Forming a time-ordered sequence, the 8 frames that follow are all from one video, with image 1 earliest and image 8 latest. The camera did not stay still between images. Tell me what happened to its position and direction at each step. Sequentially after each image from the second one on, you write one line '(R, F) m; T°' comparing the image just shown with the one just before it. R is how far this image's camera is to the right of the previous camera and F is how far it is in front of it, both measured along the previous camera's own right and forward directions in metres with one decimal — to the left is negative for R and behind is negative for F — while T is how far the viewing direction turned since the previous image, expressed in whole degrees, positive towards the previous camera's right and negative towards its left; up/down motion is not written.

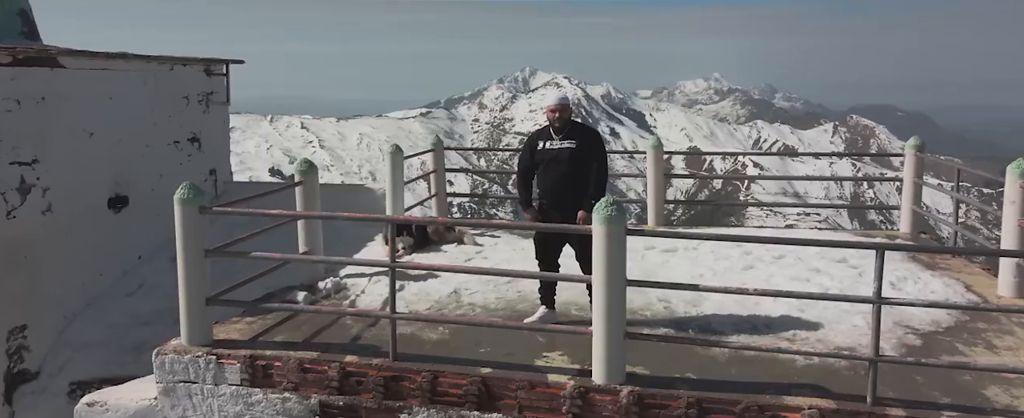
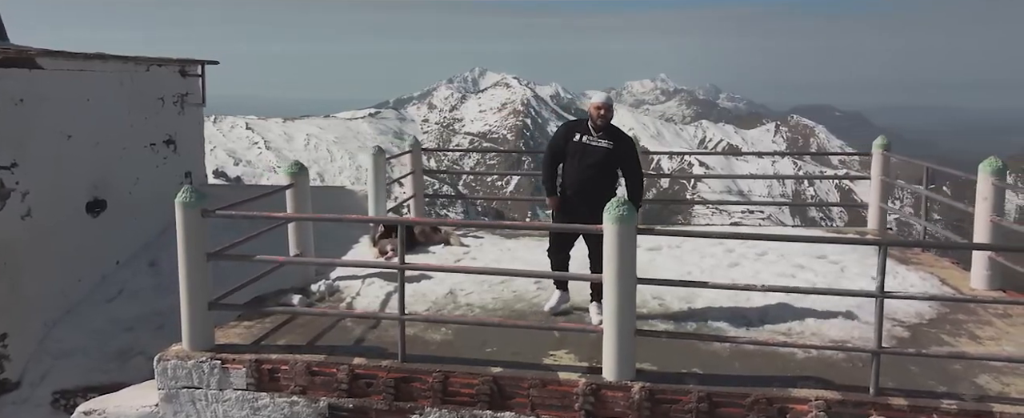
(-0.3, -0.1) m; +3°
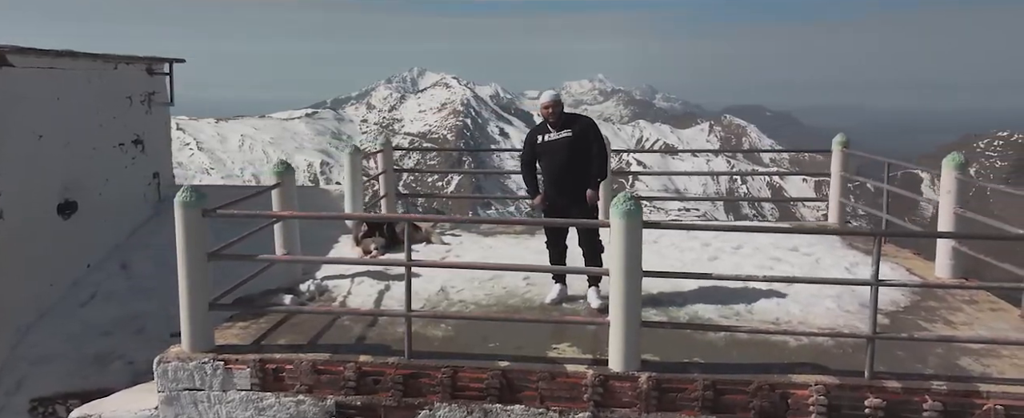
(-0.4, -0.1) m; +4°
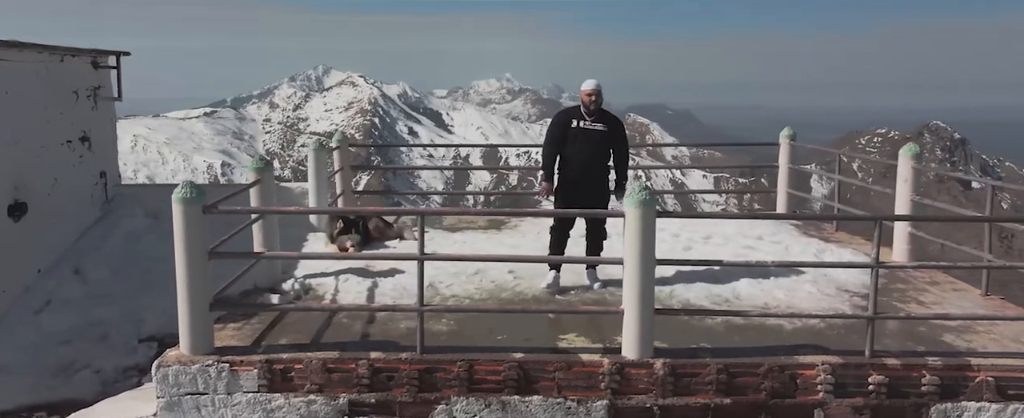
(-0.6, 0.0) m; +6°
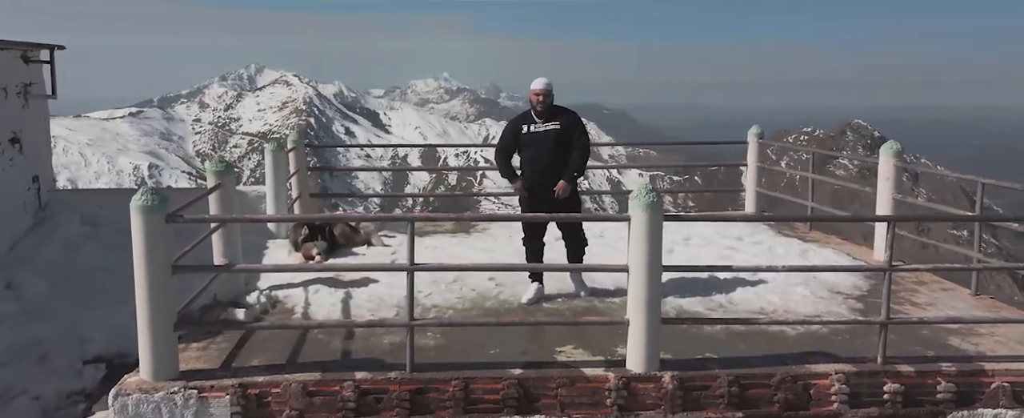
(-0.3, +0.3) m; +5°
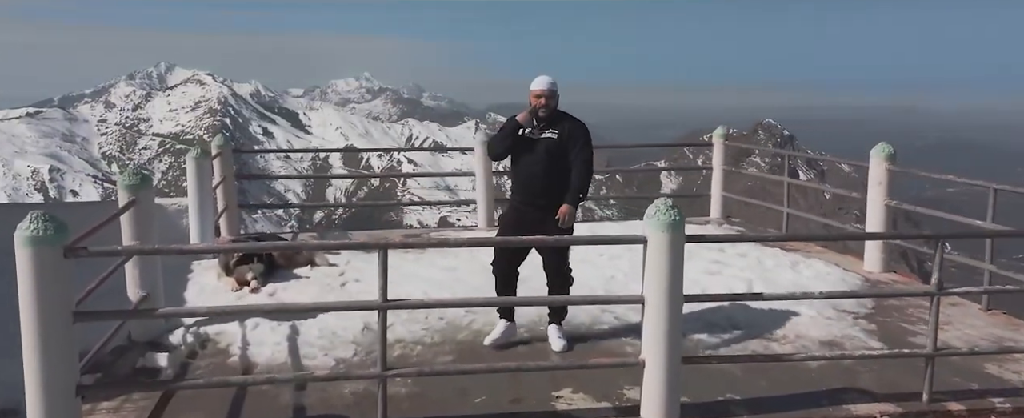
(-0.3, +0.7) m; +6°
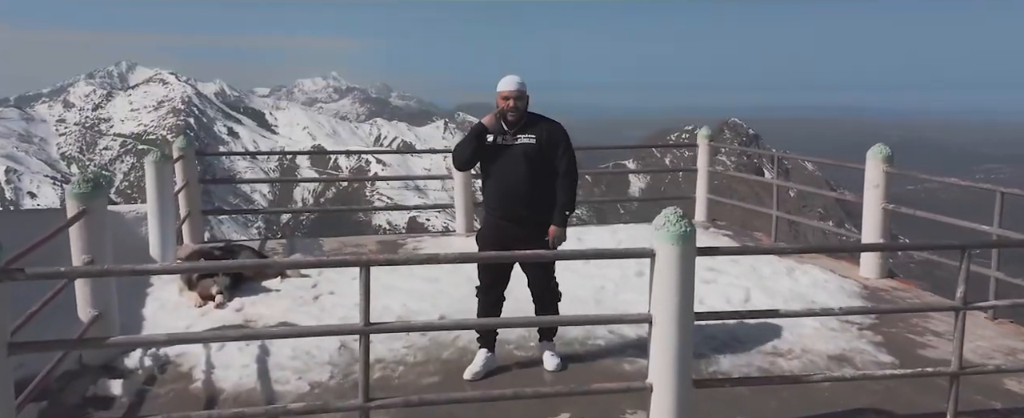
(-0.1, +0.3) m; +2°
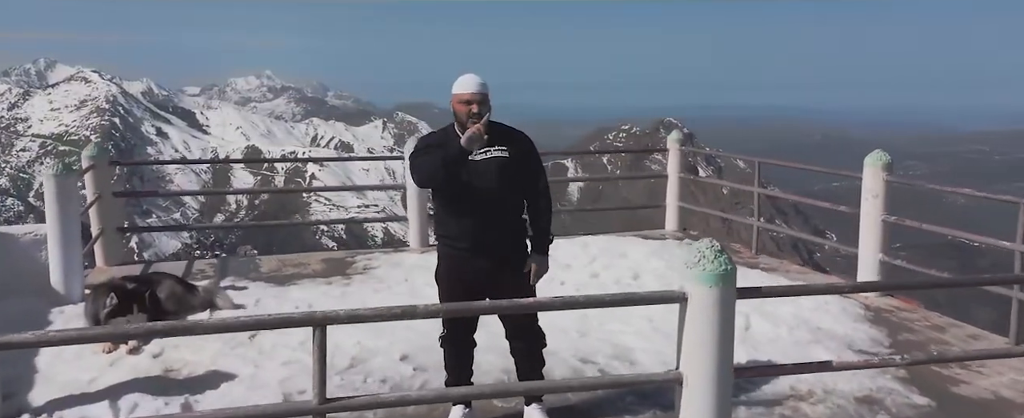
(-0.2, +0.7) m; +5°
